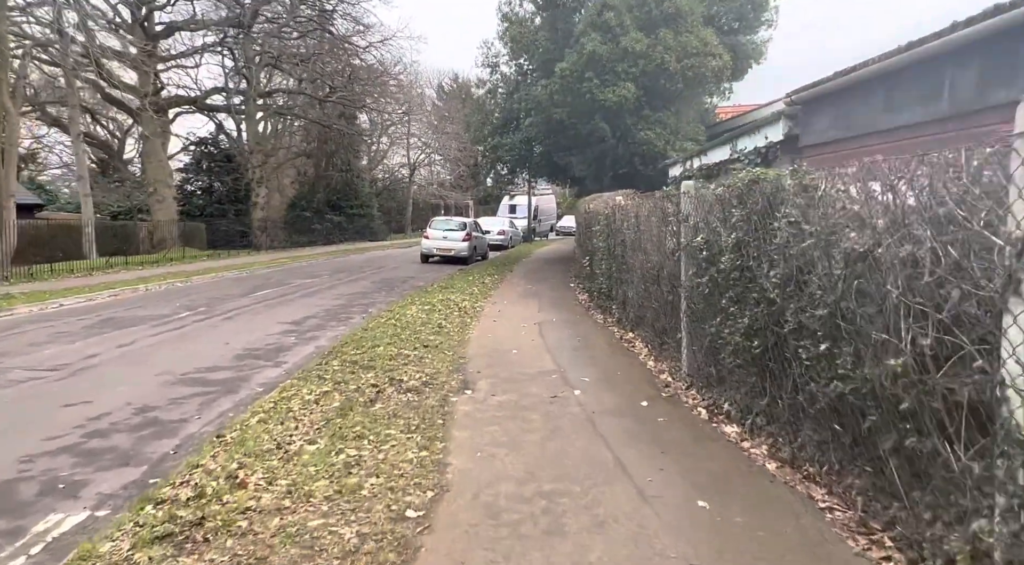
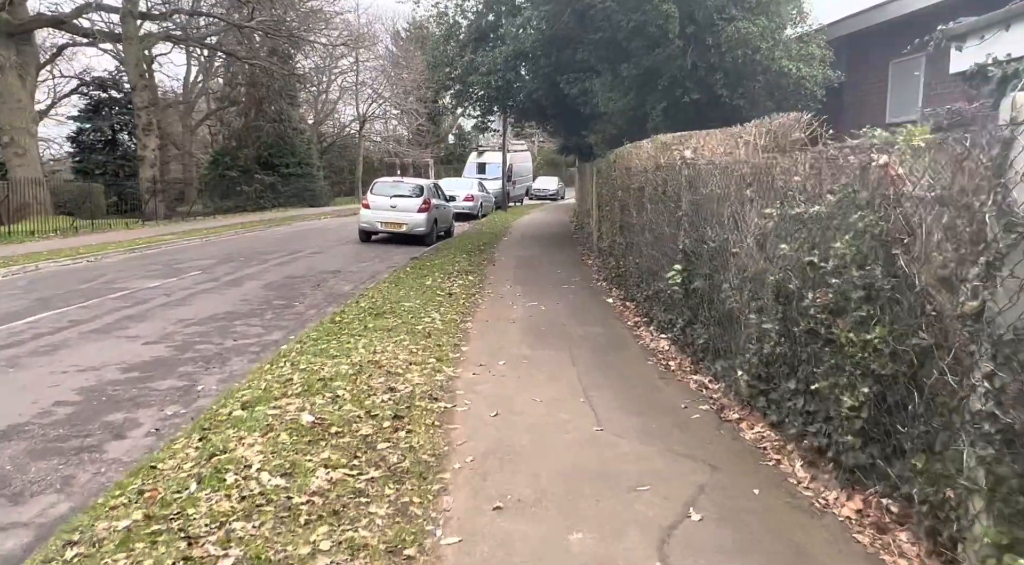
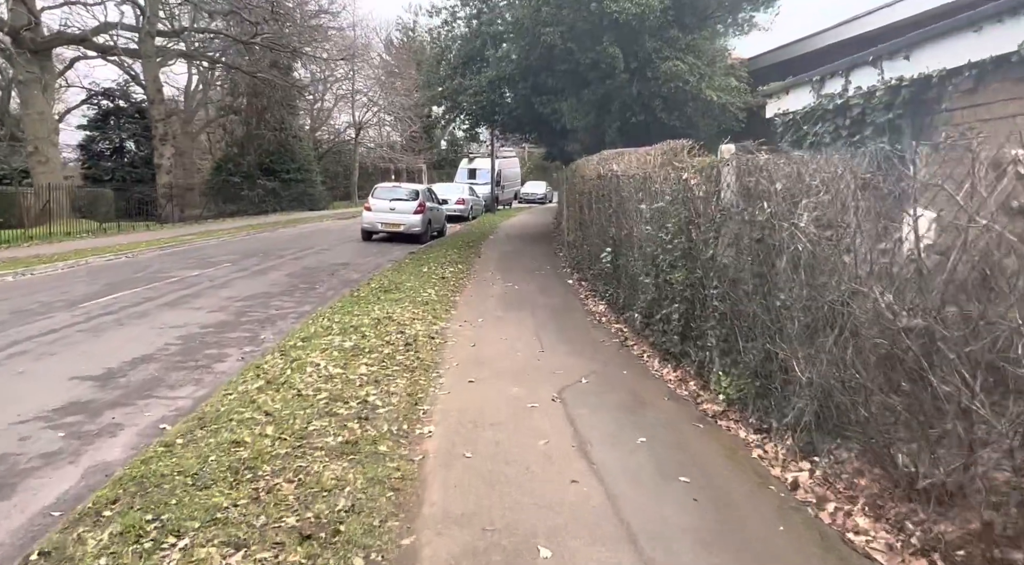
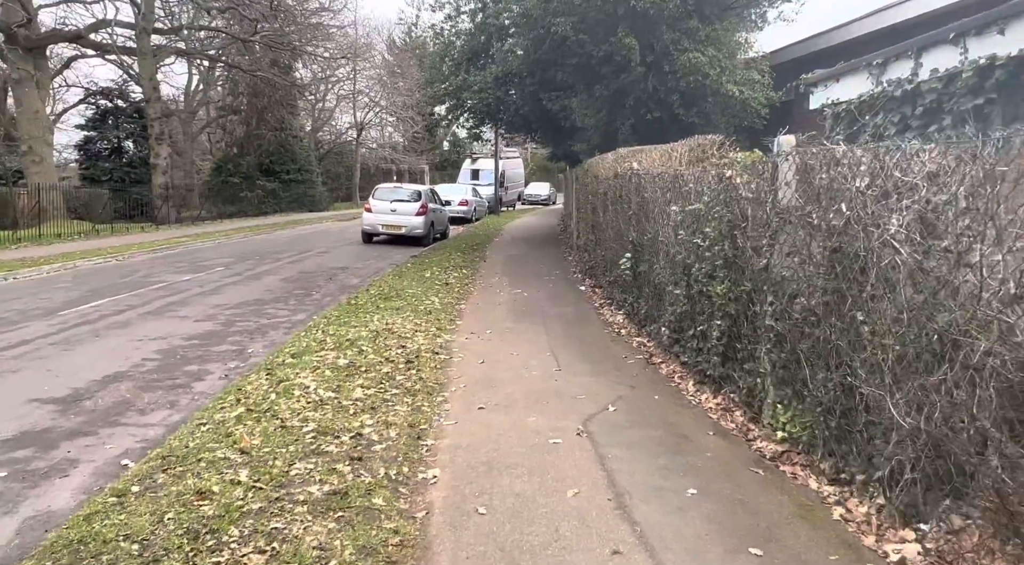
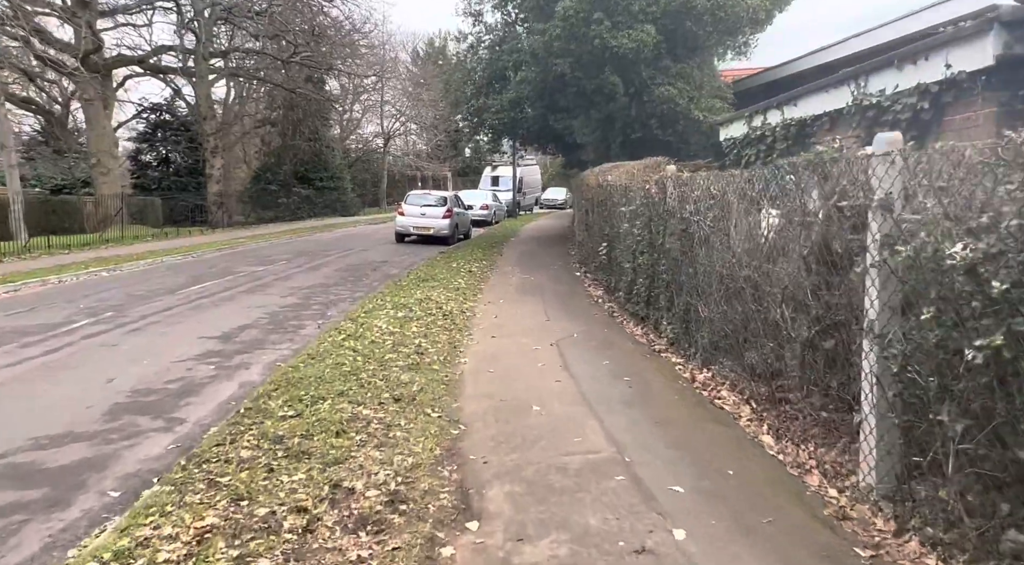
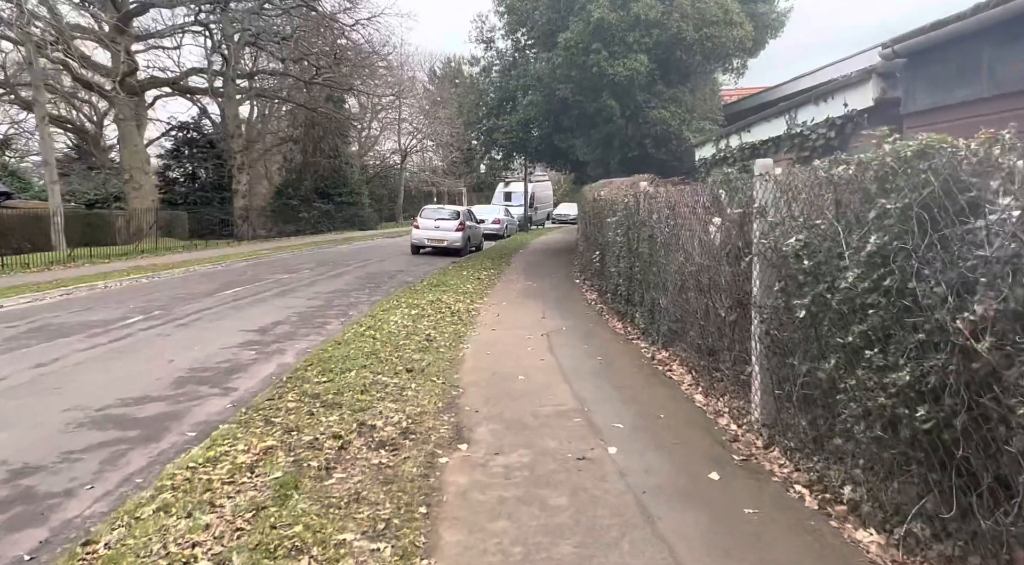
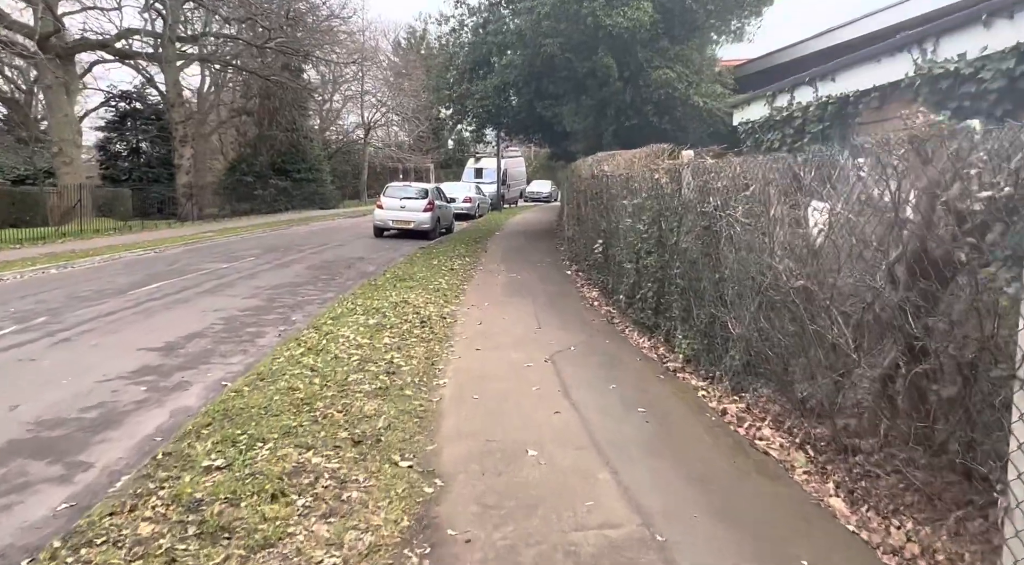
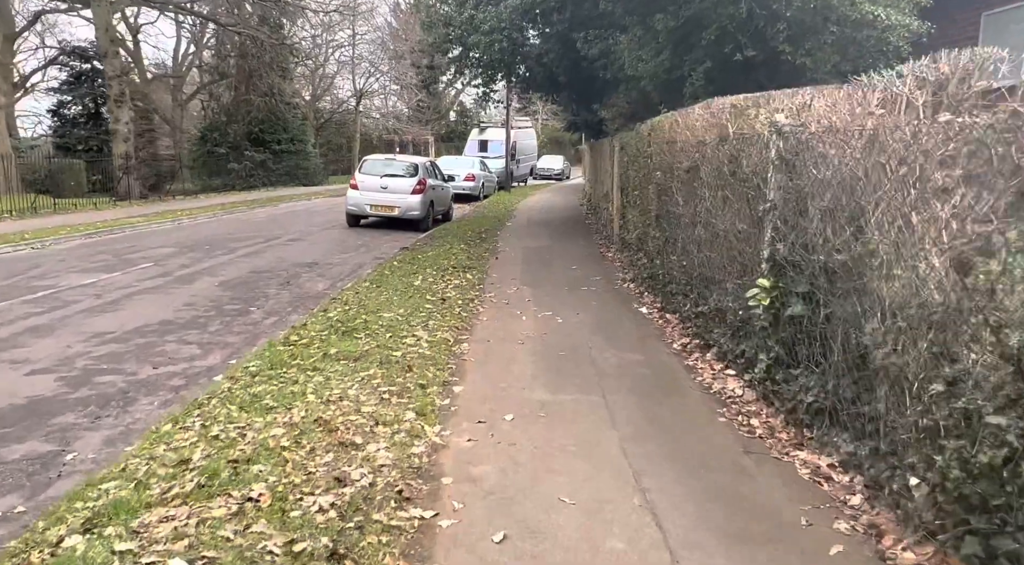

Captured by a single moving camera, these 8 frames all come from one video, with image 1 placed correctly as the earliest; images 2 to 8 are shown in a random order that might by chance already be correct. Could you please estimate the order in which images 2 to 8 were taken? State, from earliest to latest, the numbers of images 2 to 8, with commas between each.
6, 5, 7, 3, 4, 2, 8
